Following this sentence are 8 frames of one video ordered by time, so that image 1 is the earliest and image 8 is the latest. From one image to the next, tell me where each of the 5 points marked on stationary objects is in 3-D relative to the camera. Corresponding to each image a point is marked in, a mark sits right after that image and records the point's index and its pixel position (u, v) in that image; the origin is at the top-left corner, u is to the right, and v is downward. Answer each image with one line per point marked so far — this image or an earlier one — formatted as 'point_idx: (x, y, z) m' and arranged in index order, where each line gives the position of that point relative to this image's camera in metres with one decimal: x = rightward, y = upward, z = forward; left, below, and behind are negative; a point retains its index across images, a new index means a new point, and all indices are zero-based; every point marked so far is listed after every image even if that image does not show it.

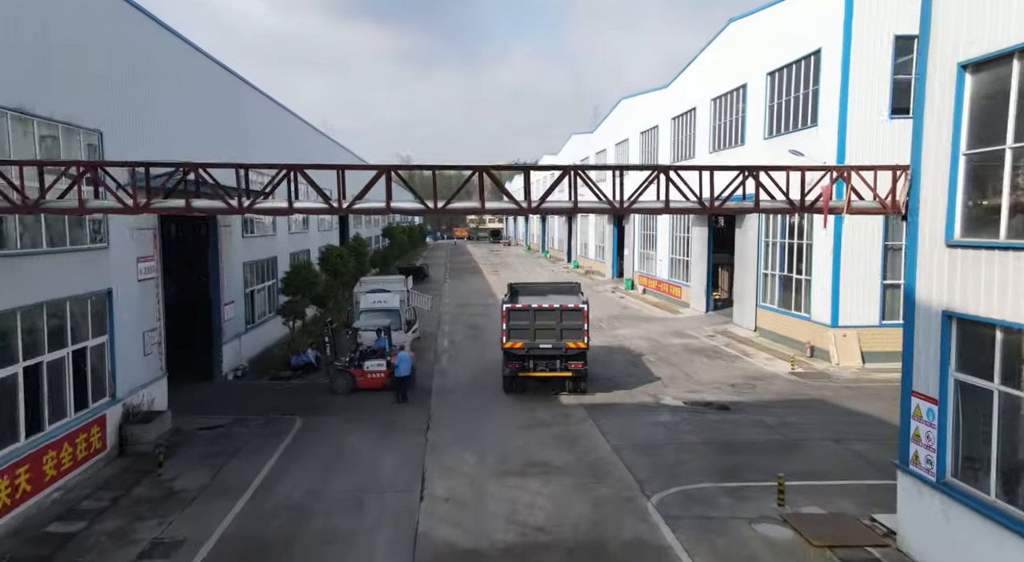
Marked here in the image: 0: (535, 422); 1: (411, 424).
0: (+0.5, -2.9, +11.9) m
1: (-2.1, -2.9, +11.9) m
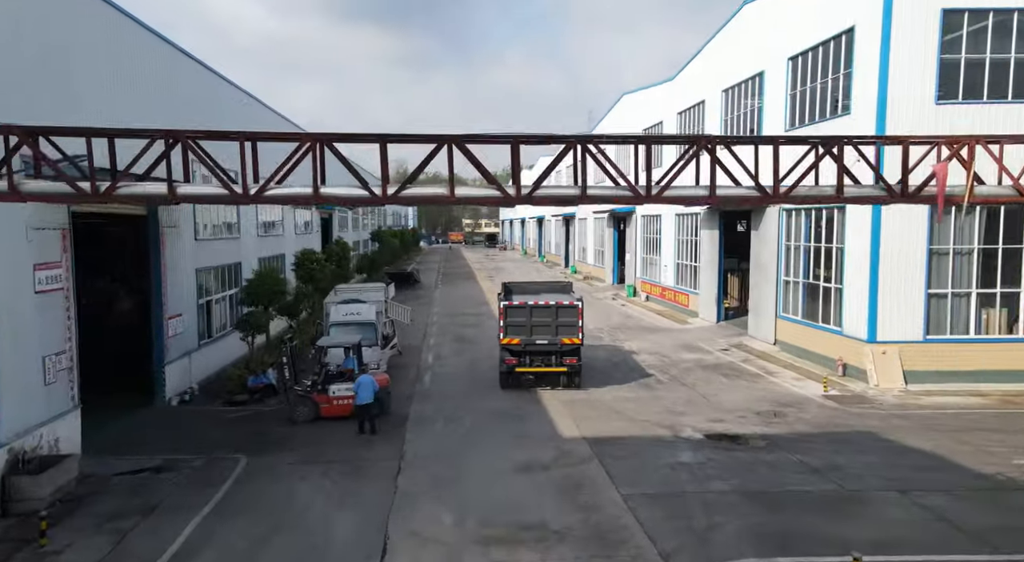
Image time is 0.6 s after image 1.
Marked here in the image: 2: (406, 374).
0: (+0.3, -3.1, +9.8) m
1: (-2.3, -3.1, +9.8) m
2: (-2.8, -2.5, +15.7) m
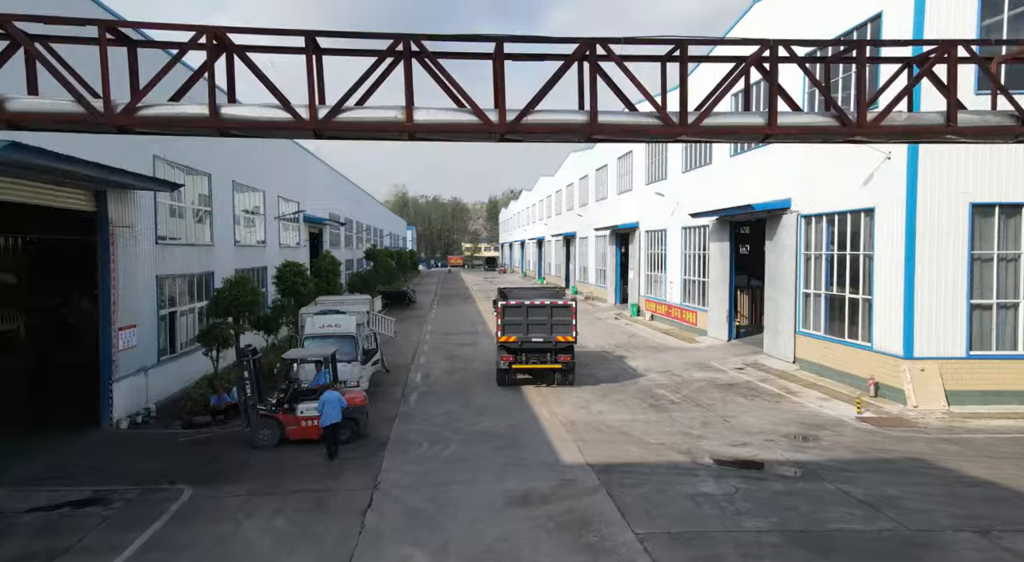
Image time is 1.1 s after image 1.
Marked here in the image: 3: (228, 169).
0: (+0.2, -3.1, +8.3) m
1: (-2.4, -3.1, +8.3) m
2: (-3.0, -2.8, +14.2) m
3: (-8.6, +3.4, +17.4) m
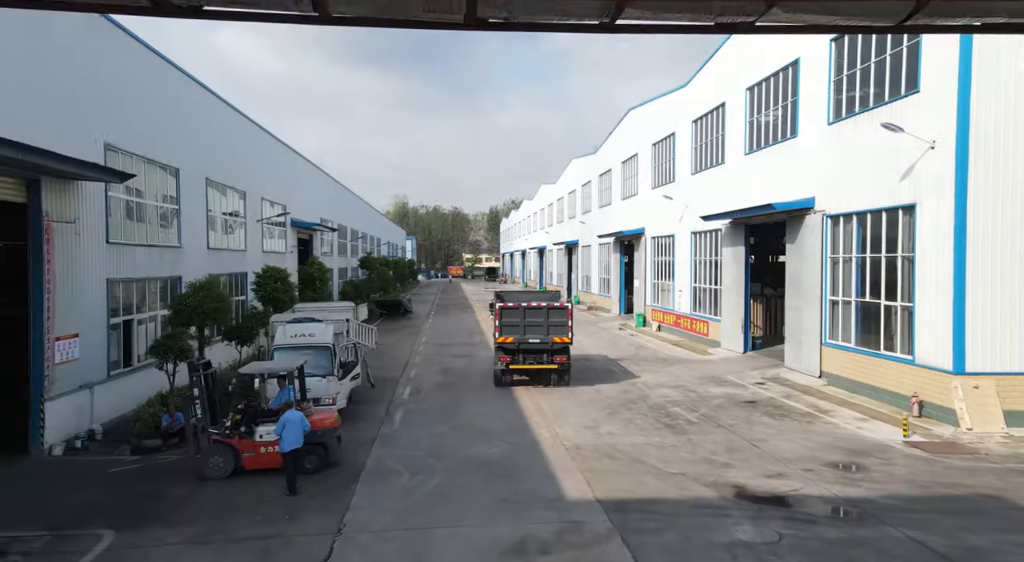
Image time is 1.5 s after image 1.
0: (+0.1, -3.0, +6.8) m
1: (-2.4, -3.1, +6.8) m
2: (-3.0, -2.9, +12.7) m
3: (-8.7, +3.2, +16.0) m
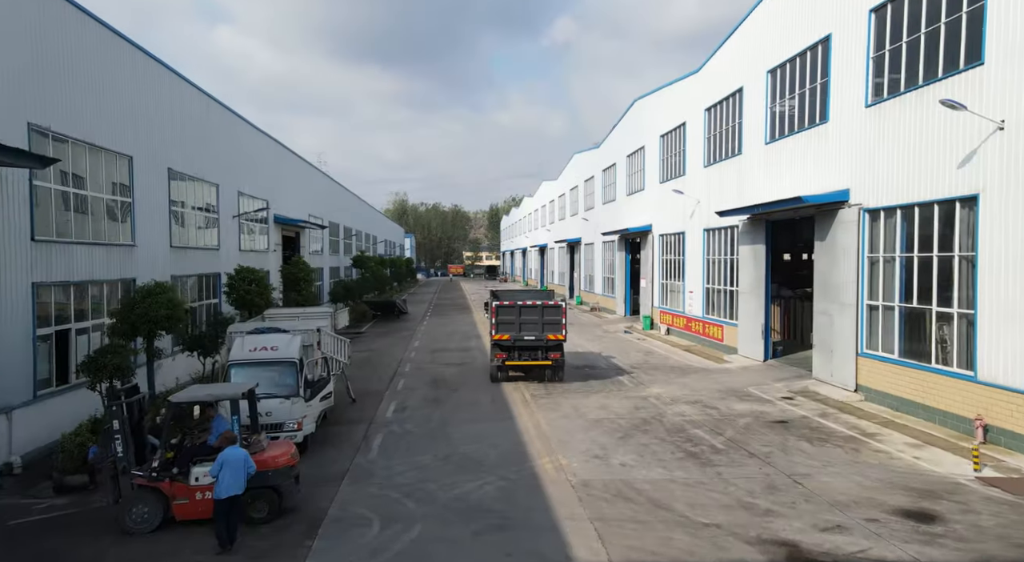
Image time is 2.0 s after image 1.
0: (0.0, -3.1, +5.1) m
1: (-2.5, -3.2, +5.1) m
2: (-3.1, -2.9, +11.0) m
3: (-8.7, +3.1, +14.3) m
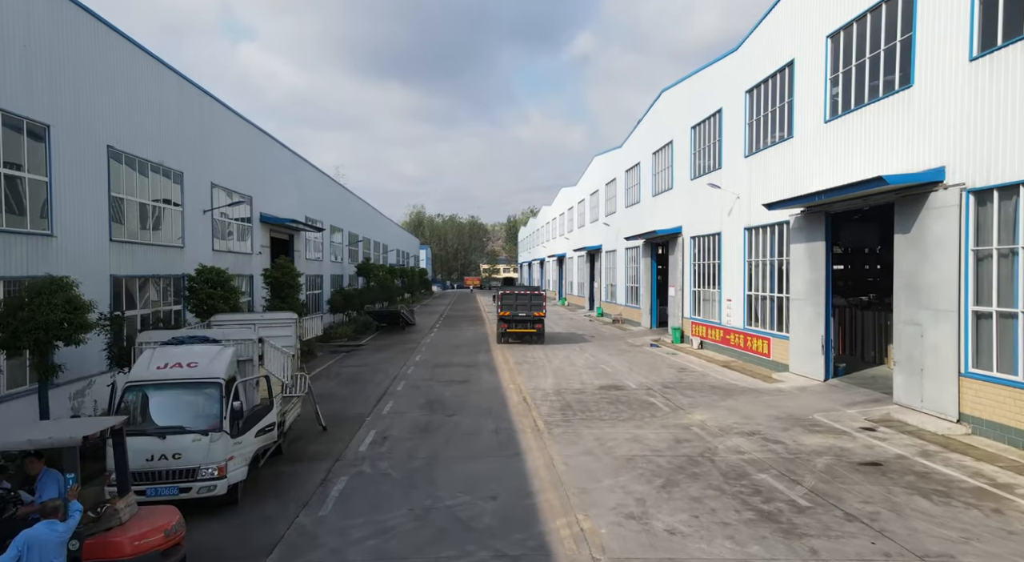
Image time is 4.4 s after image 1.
0: (-0.1, -2.9, +2.3) m
1: (-2.6, -2.9, +2.4) m
2: (-3.0, -2.8, +8.3) m
3: (-8.5, +3.1, +12.0) m
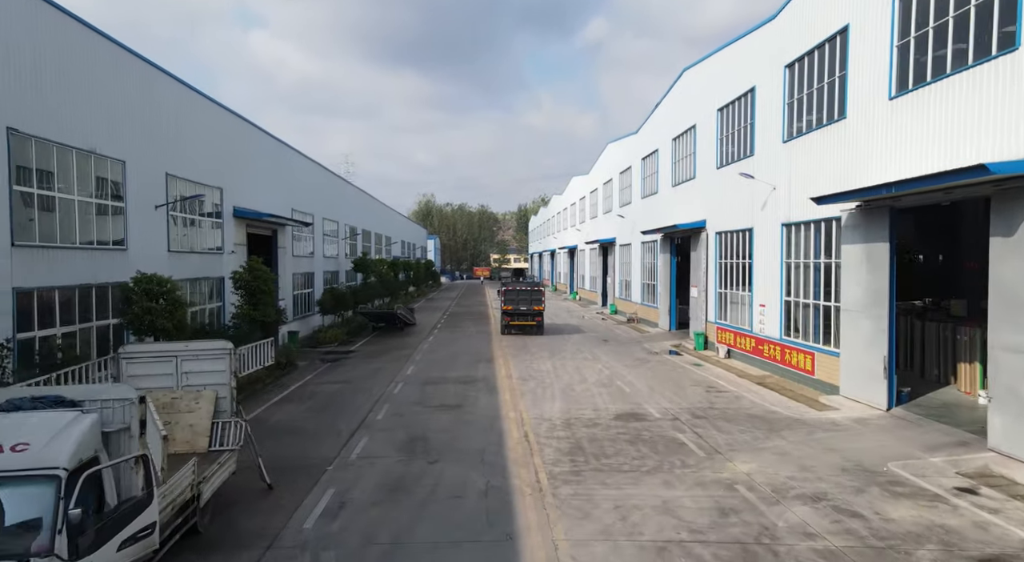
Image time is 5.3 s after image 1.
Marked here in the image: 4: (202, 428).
0: (-0.3, -3.4, 0.0) m
1: (-2.9, -3.4, +0.1) m
2: (-3.1, -3.2, +6.0) m
3: (-8.6, +2.9, +9.6) m
4: (-4.3, -2.1, +8.1) m
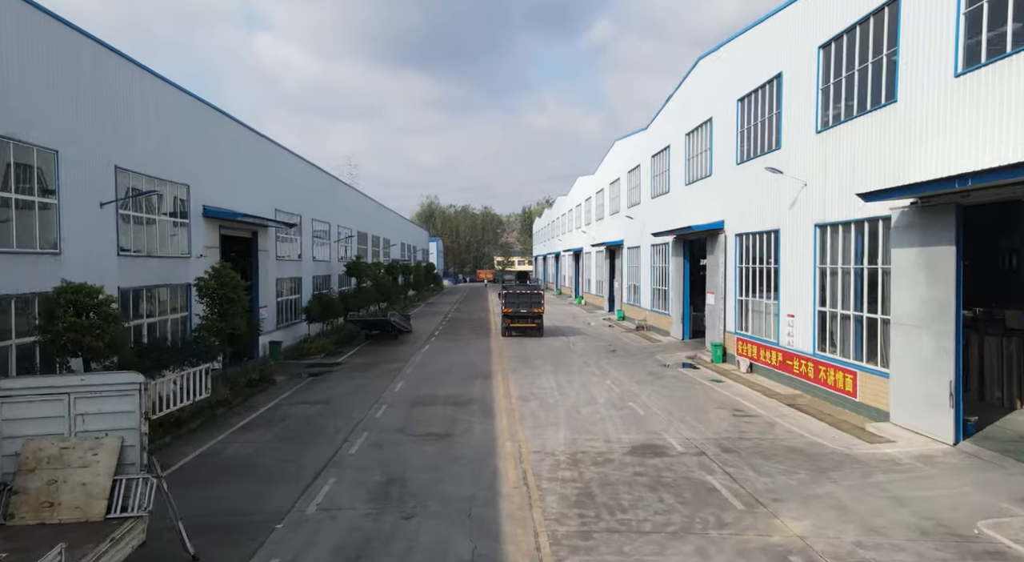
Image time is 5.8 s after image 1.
0: (-0.5, -3.5, -2.0) m
1: (-3.0, -3.5, -1.8) m
2: (-3.3, -3.3, +4.1) m
3: (-8.7, +2.7, +7.8) m
4: (-4.4, -2.2, +6.2) m
